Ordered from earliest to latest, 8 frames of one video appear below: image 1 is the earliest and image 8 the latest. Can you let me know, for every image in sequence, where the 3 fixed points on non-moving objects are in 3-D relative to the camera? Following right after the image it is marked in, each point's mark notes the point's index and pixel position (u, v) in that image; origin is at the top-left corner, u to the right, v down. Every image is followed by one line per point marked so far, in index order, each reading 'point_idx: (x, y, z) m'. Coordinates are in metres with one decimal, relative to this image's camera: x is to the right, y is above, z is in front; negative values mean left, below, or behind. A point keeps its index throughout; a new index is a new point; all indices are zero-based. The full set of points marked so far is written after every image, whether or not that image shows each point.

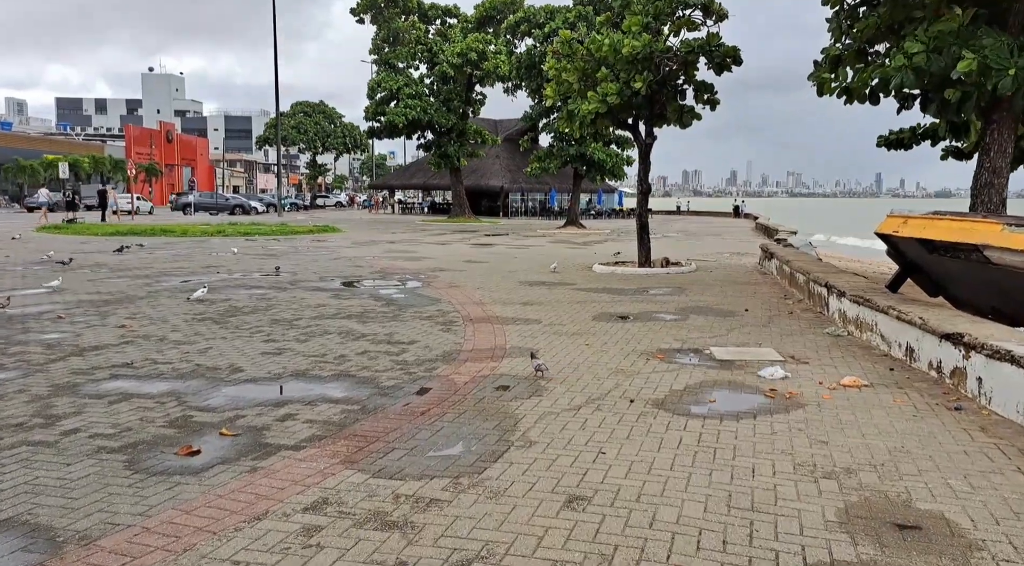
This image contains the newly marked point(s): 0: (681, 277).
0: (+3.3, +0.1, +16.4) m
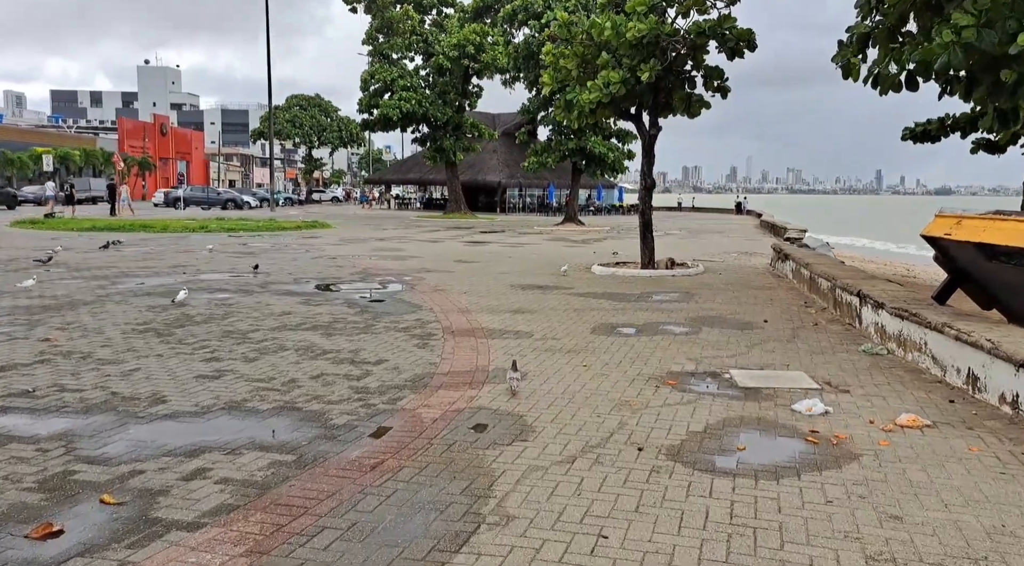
0: (+3.2, 0.0, +15.1) m
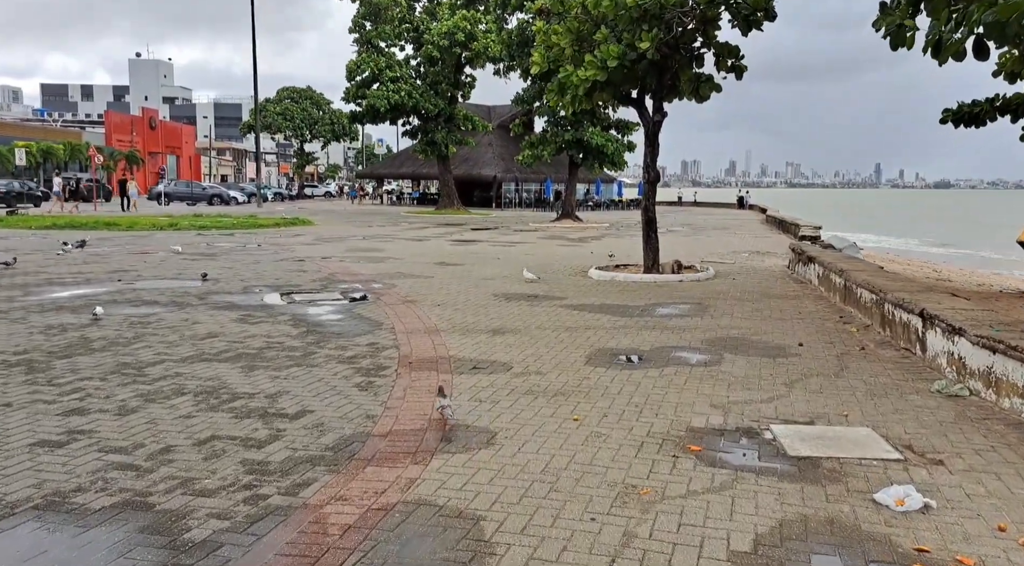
0: (+2.9, -0.1, +13.2) m
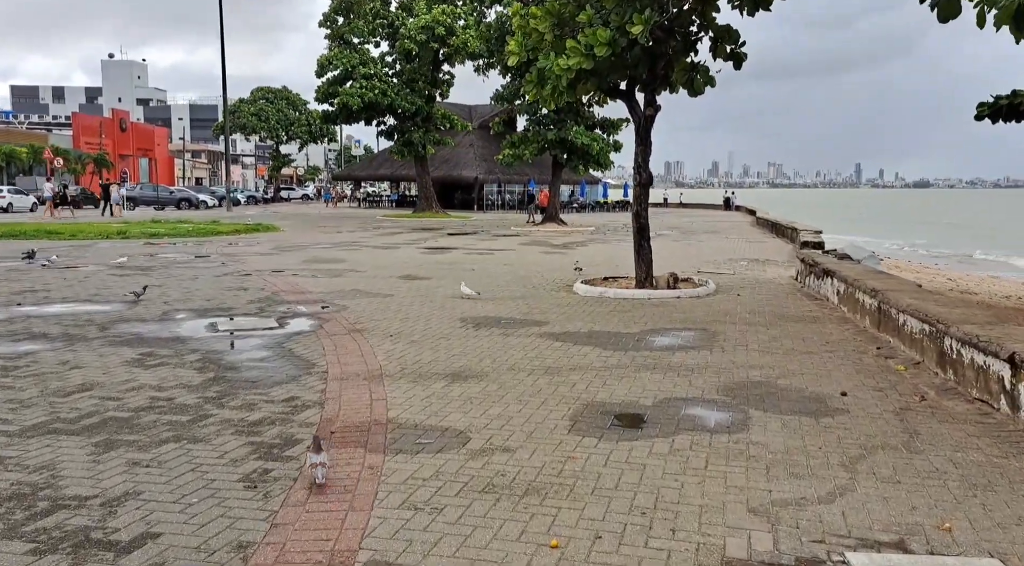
0: (+2.5, -0.3, +11.4) m
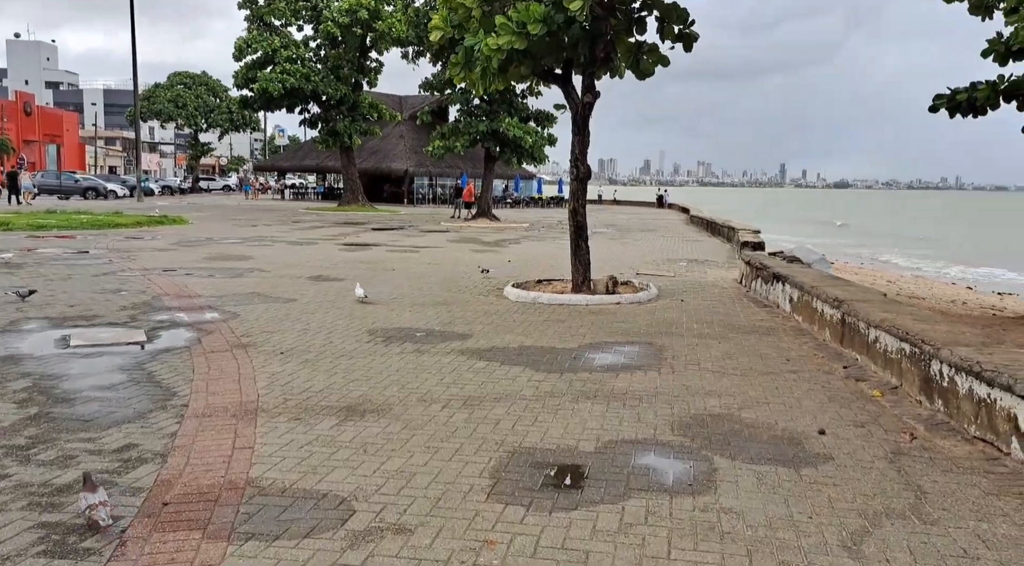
0: (+1.6, -0.4, +10.2) m
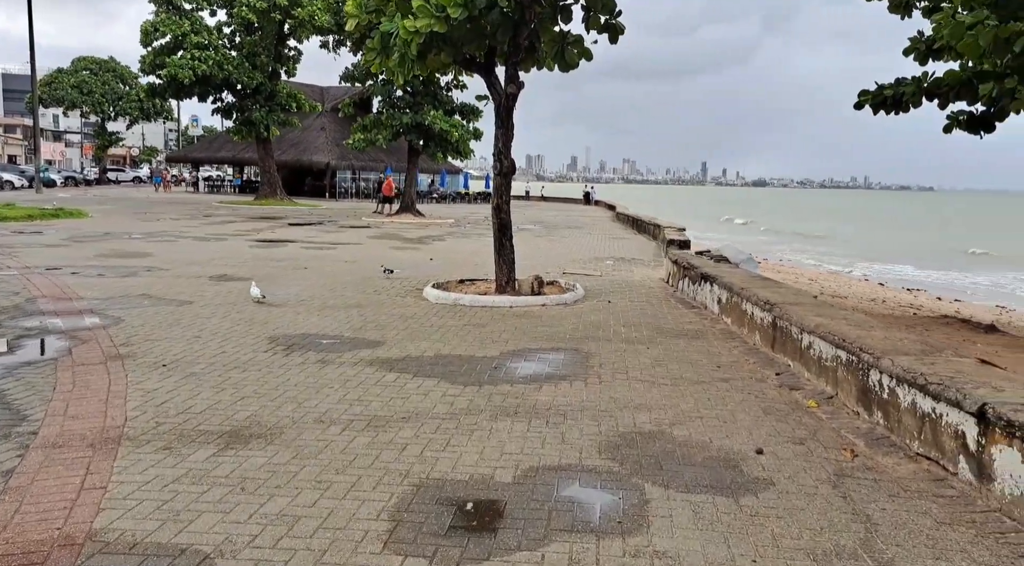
0: (+0.6, -0.4, +9.7) m
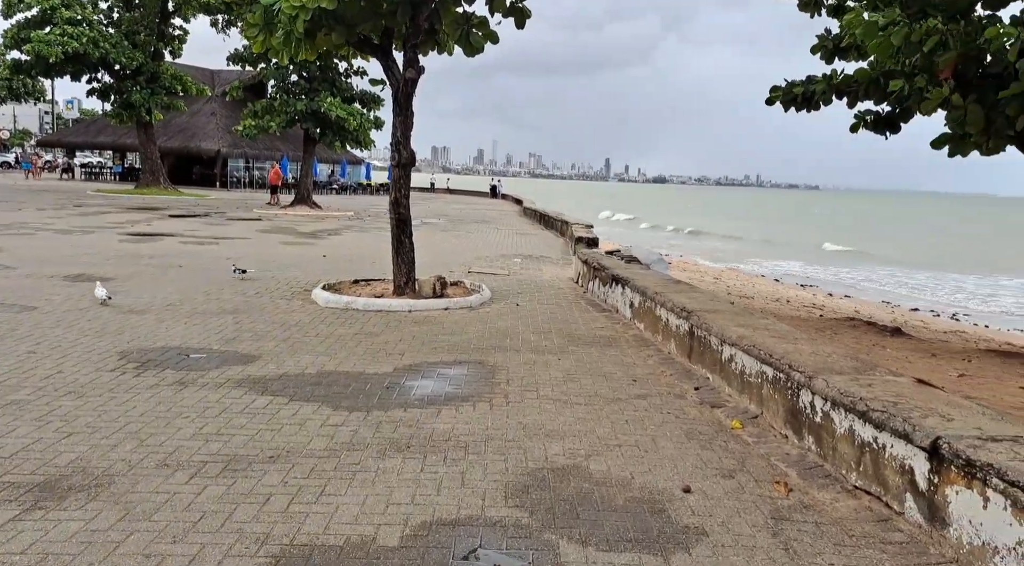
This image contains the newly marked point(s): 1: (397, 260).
0: (-0.5, -0.4, +9.0) m
1: (-1.5, +0.3, +10.4) m
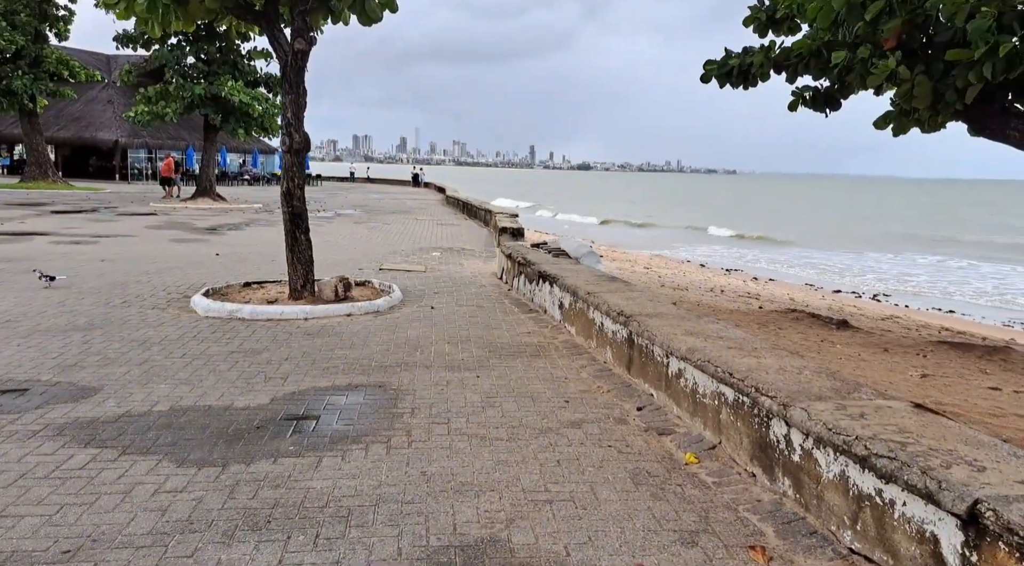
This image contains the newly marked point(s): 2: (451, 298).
0: (-1.3, -0.5, +7.7) m
1: (-2.4, +0.2, +9.1) m
2: (-0.7, -0.2, +9.8) m
